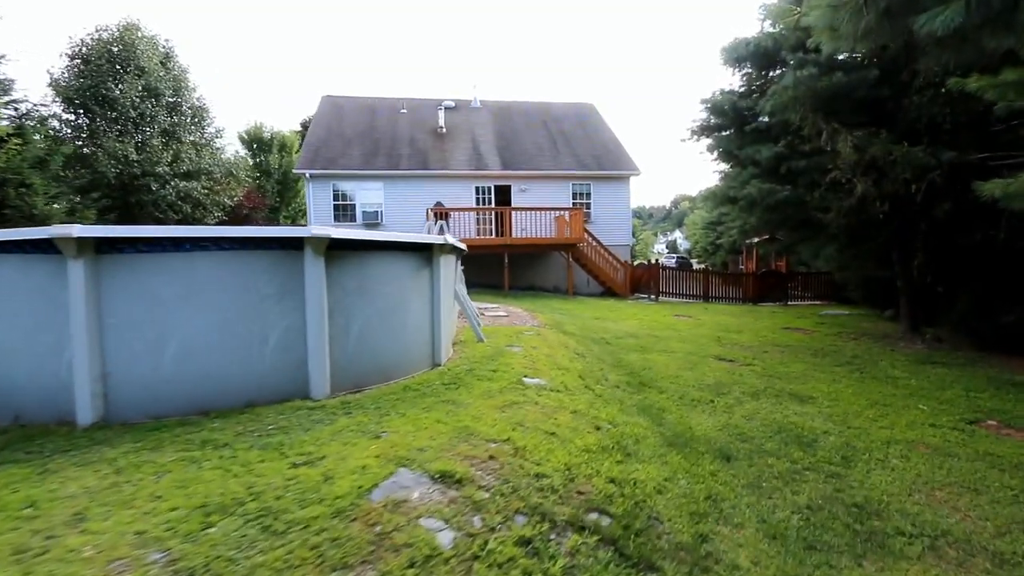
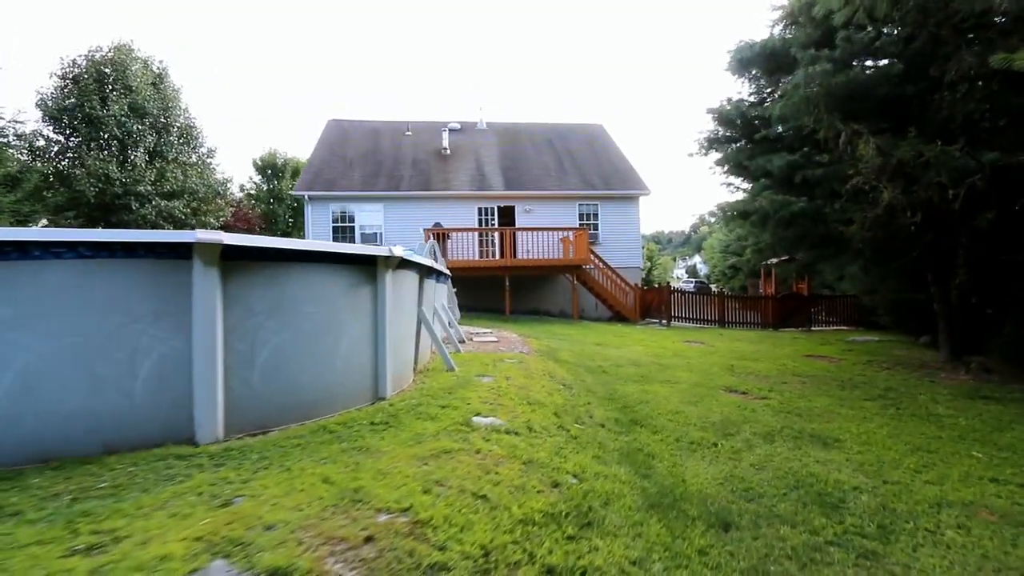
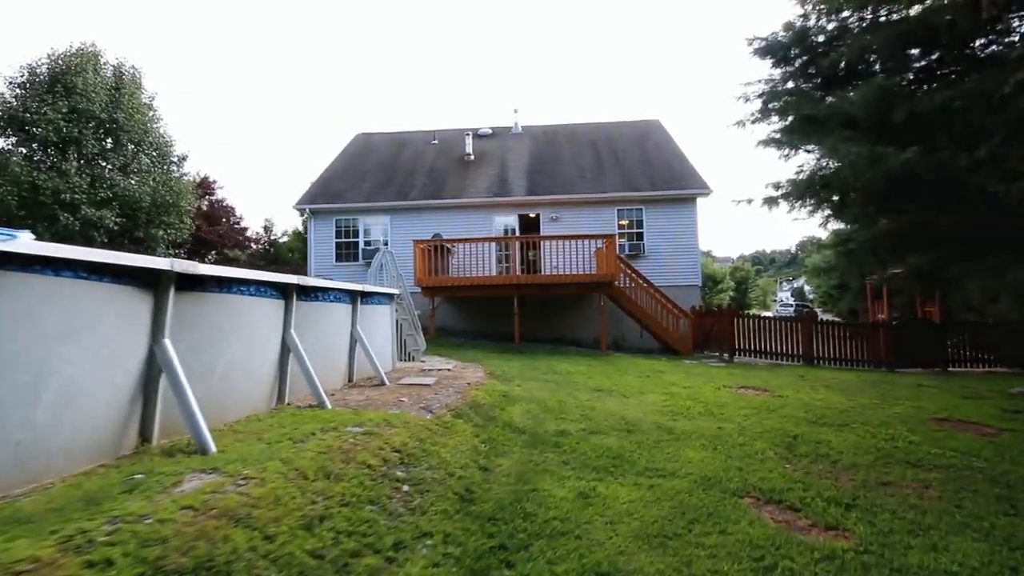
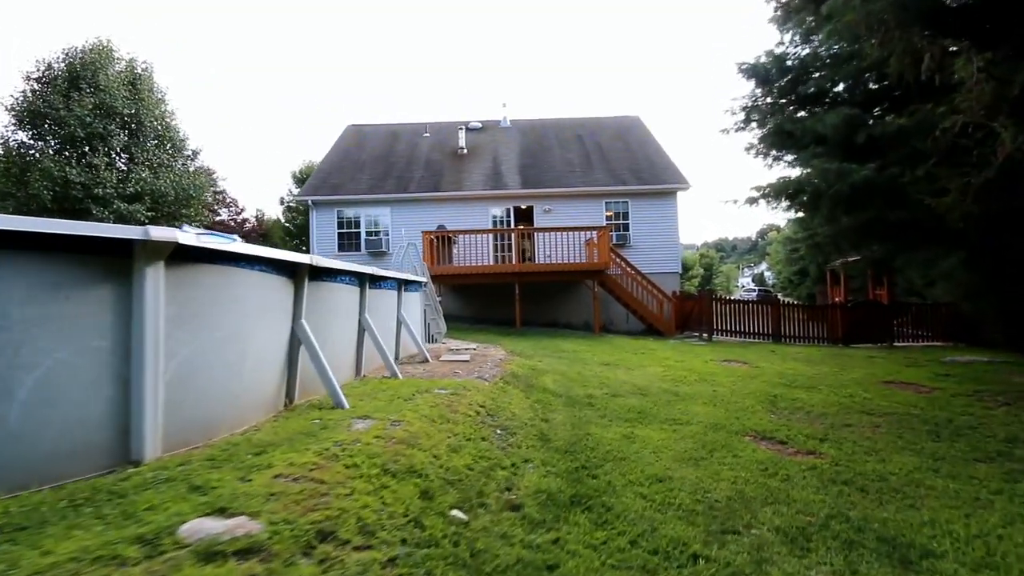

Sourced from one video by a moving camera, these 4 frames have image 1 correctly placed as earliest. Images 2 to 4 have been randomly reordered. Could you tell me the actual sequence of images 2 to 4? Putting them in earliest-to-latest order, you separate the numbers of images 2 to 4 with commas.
2, 4, 3
